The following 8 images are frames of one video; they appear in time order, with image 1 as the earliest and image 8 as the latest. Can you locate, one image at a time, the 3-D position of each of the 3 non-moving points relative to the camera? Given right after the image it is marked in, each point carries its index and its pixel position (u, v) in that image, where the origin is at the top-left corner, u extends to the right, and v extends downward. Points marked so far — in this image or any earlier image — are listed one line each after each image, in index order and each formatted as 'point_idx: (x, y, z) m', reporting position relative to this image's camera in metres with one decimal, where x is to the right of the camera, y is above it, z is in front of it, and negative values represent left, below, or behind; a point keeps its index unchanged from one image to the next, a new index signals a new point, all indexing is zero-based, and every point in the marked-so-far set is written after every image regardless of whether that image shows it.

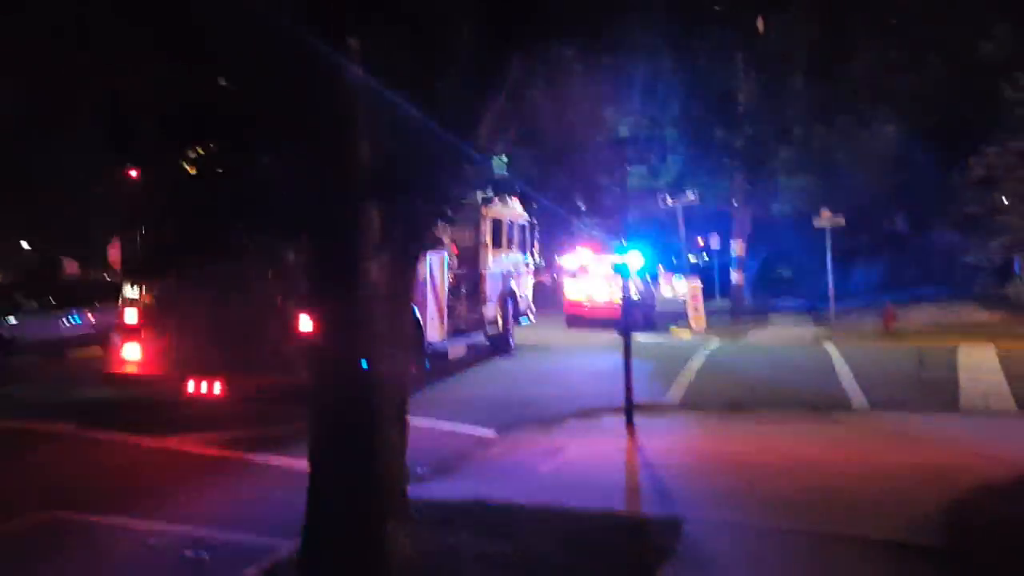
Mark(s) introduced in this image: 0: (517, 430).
0: (+0.1, -1.8, +11.3) m
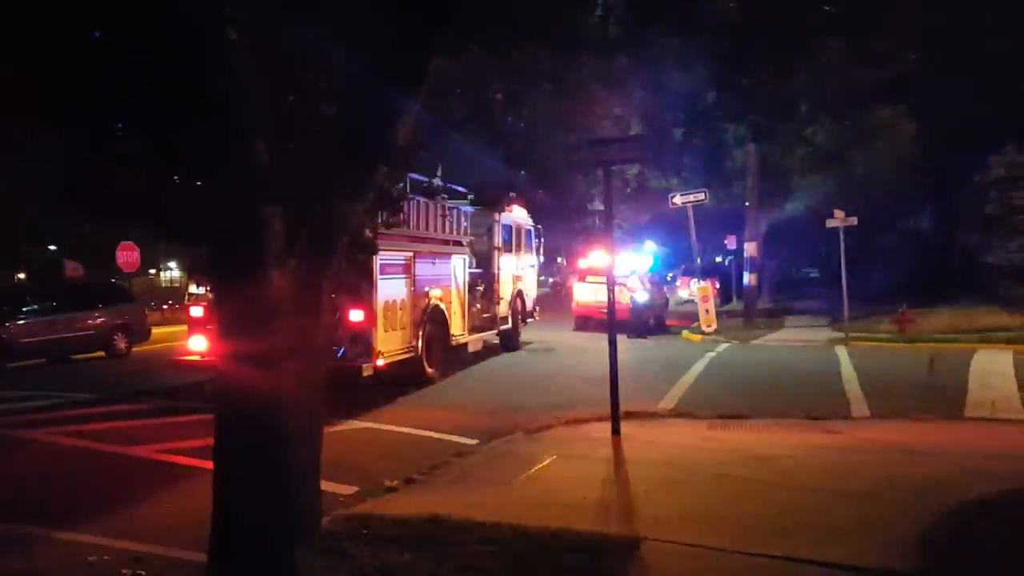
0: (-0.2, -1.9, +11.0) m
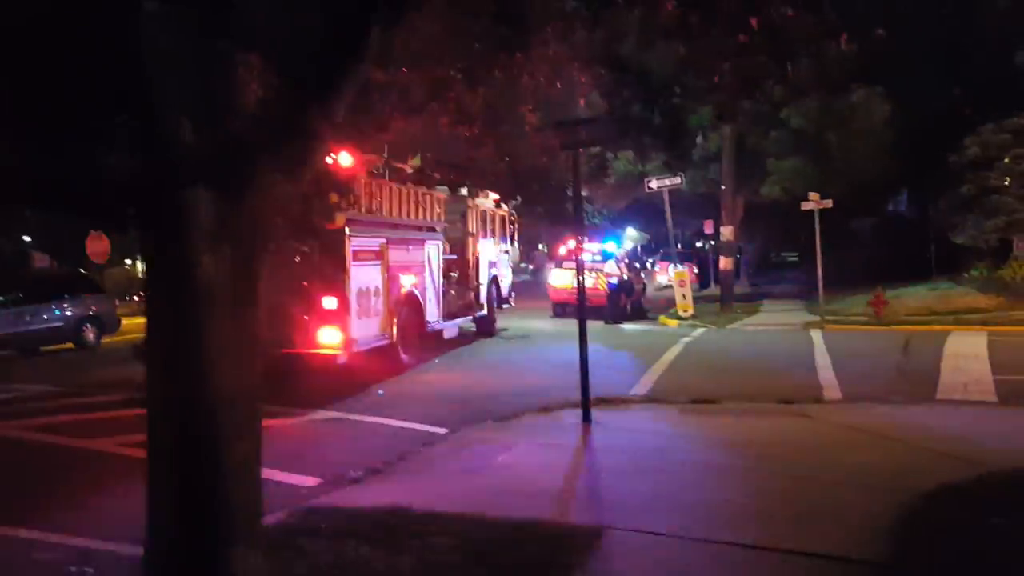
0: (-0.5, -1.7, +10.9) m
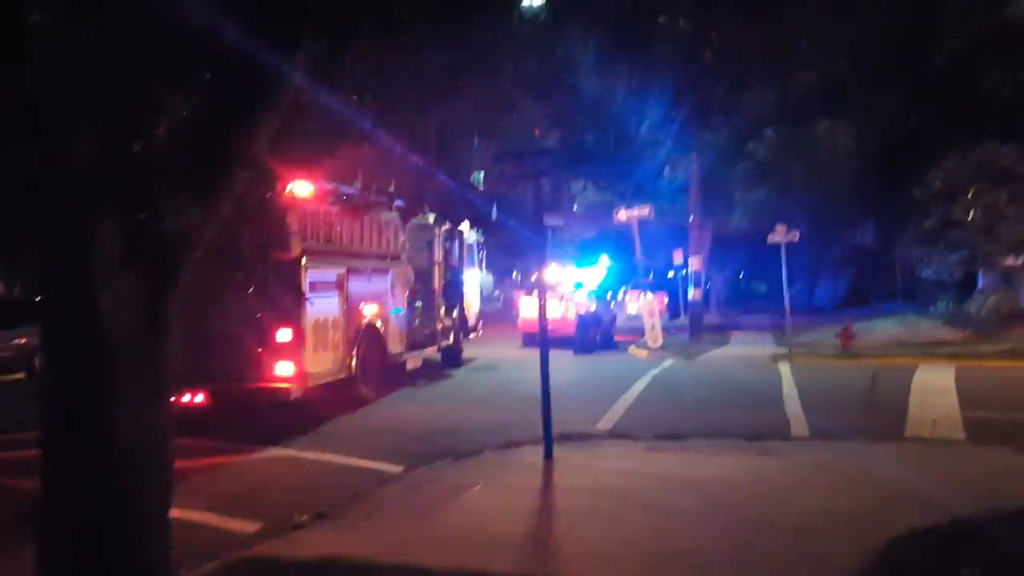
0: (-1.0, -2.1, +10.5) m
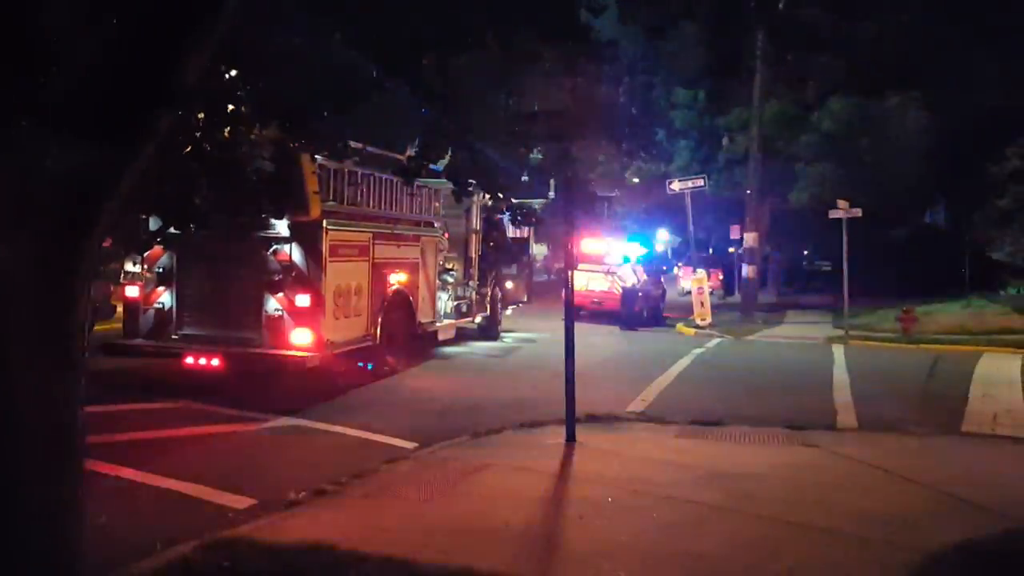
0: (-0.8, -1.8, +9.9) m
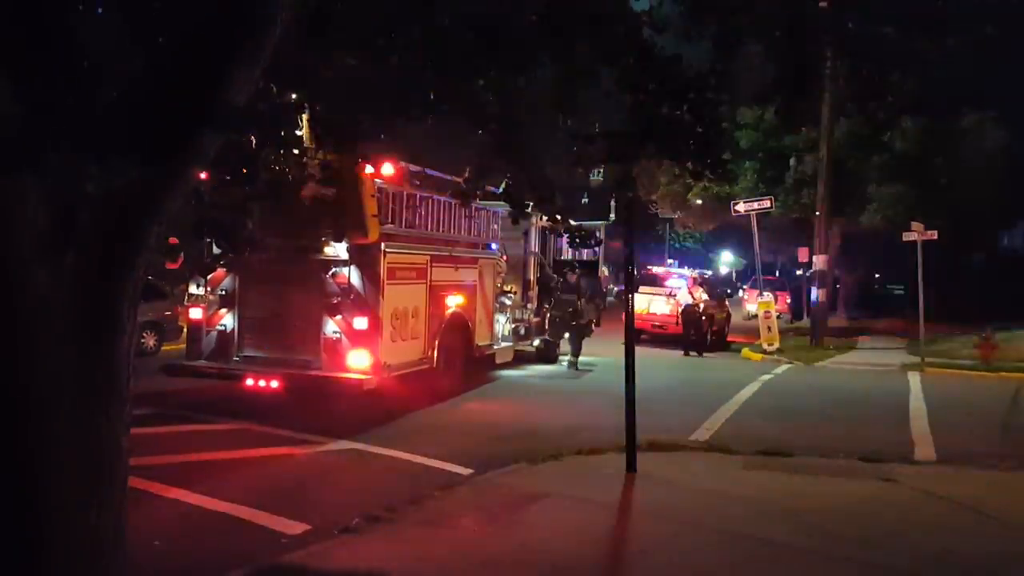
0: (-0.2, -2.0, +9.7) m
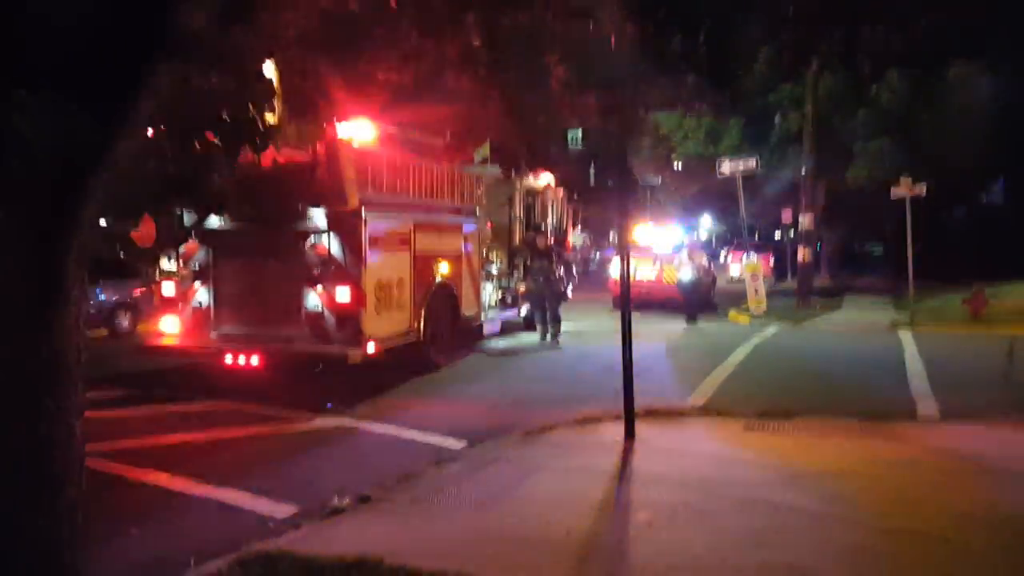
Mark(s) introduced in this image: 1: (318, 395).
0: (-0.2, -1.6, +9.3) m
1: (-2.5, -1.4, +11.3) m
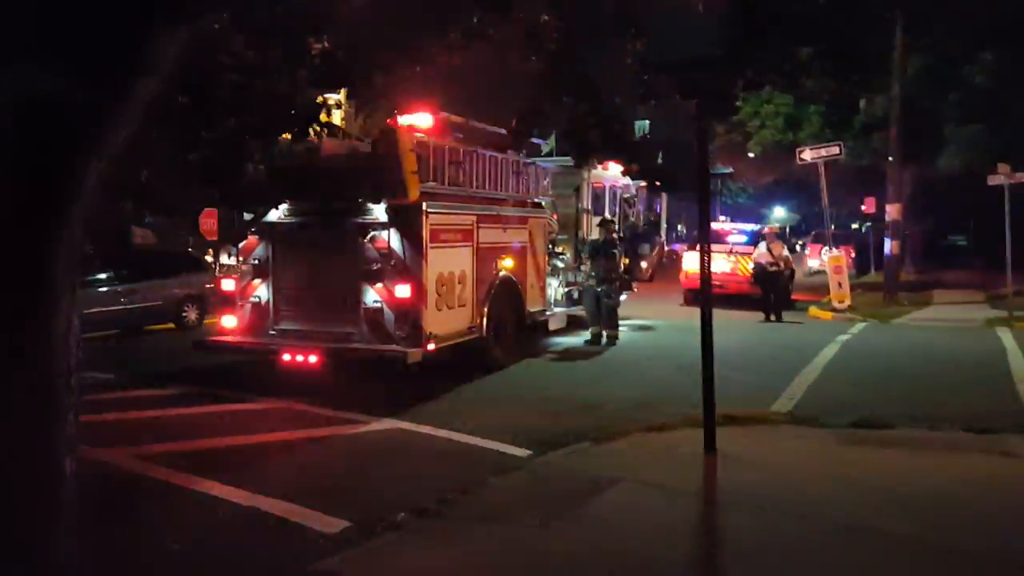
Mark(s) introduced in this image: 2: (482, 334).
0: (+0.5, -1.6, +8.7) m
1: (-1.7, -1.3, +10.8) m
2: (-0.4, -0.6, +11.7) m
